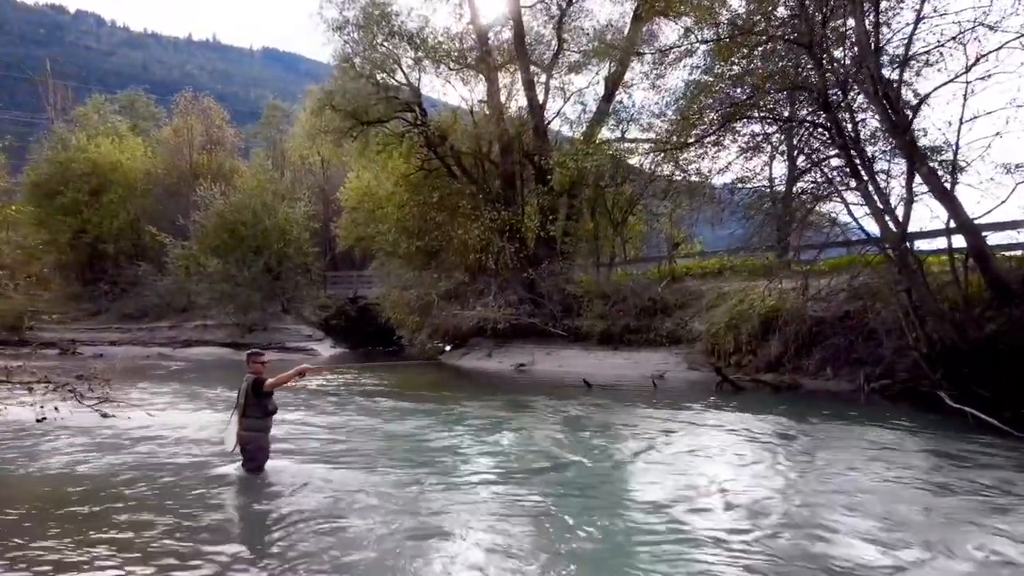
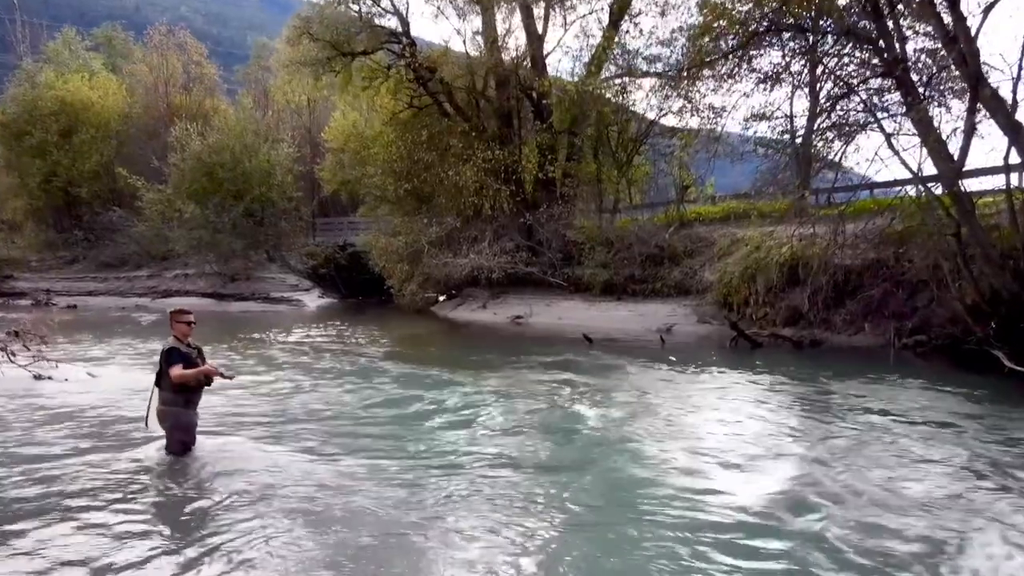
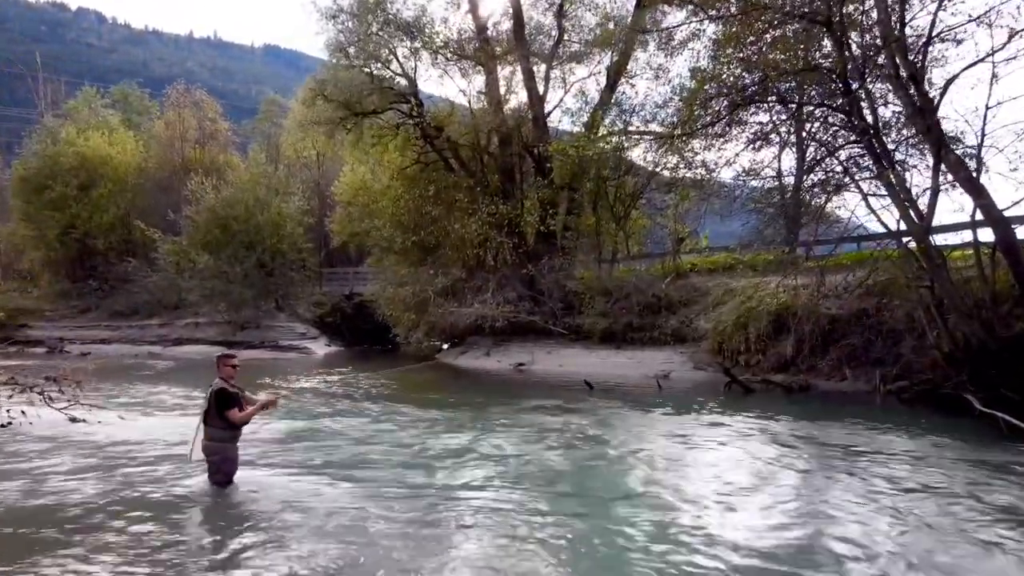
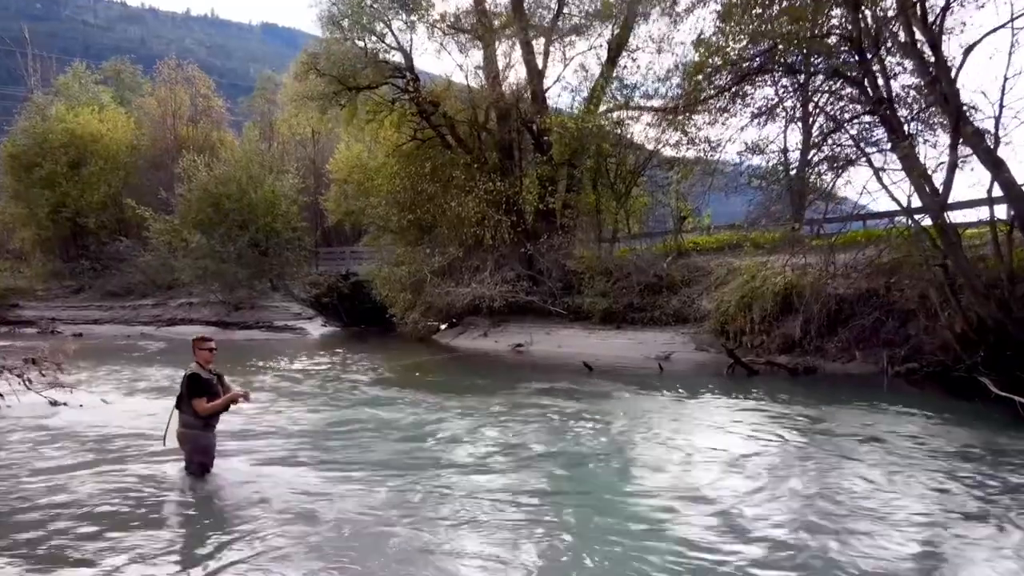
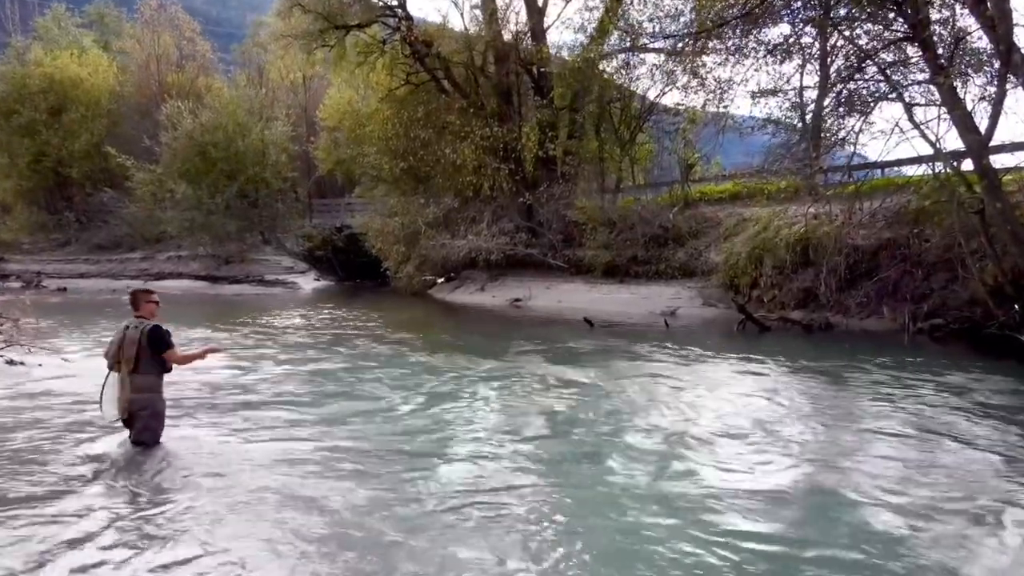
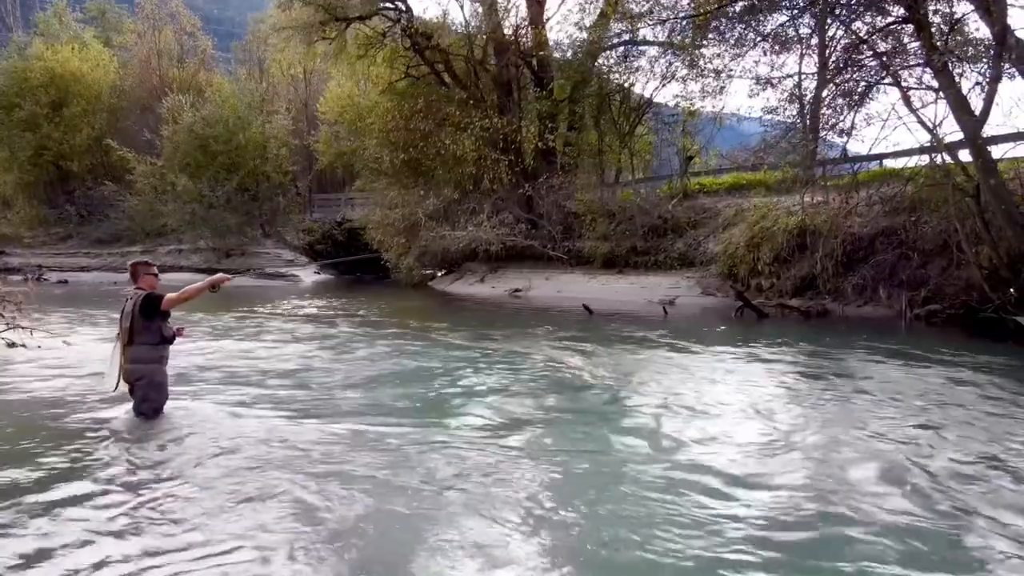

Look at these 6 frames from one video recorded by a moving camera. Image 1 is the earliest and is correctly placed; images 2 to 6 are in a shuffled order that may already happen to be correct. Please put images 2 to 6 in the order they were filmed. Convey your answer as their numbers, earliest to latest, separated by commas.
3, 4, 2, 5, 6
